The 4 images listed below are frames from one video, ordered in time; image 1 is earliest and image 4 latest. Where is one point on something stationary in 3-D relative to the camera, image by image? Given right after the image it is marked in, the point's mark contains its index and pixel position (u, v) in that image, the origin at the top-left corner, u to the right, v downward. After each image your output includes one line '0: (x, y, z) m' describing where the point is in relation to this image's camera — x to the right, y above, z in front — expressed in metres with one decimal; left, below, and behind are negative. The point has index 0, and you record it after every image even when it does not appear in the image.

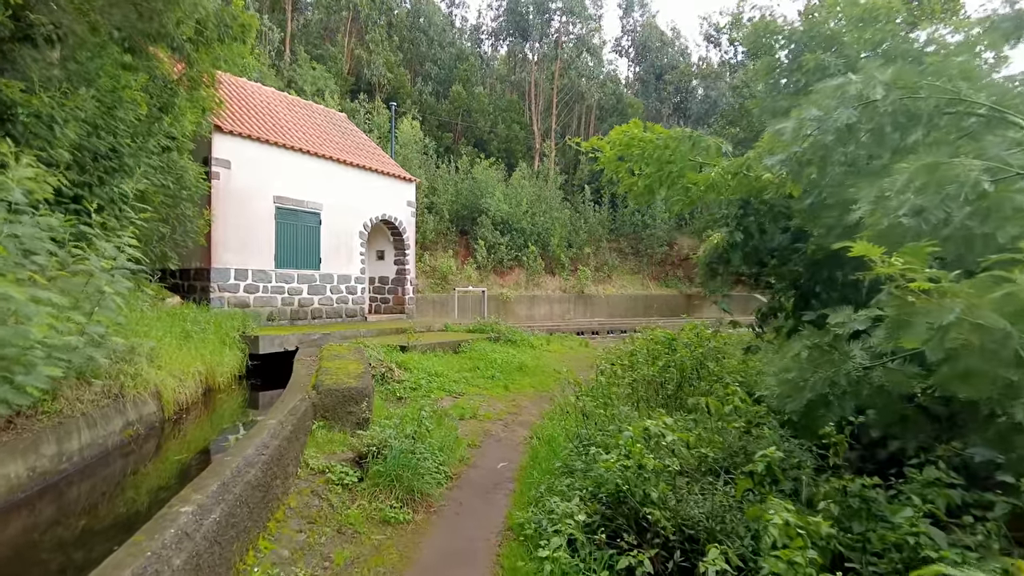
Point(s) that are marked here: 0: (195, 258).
0: (-4.7, +0.4, +9.9) m
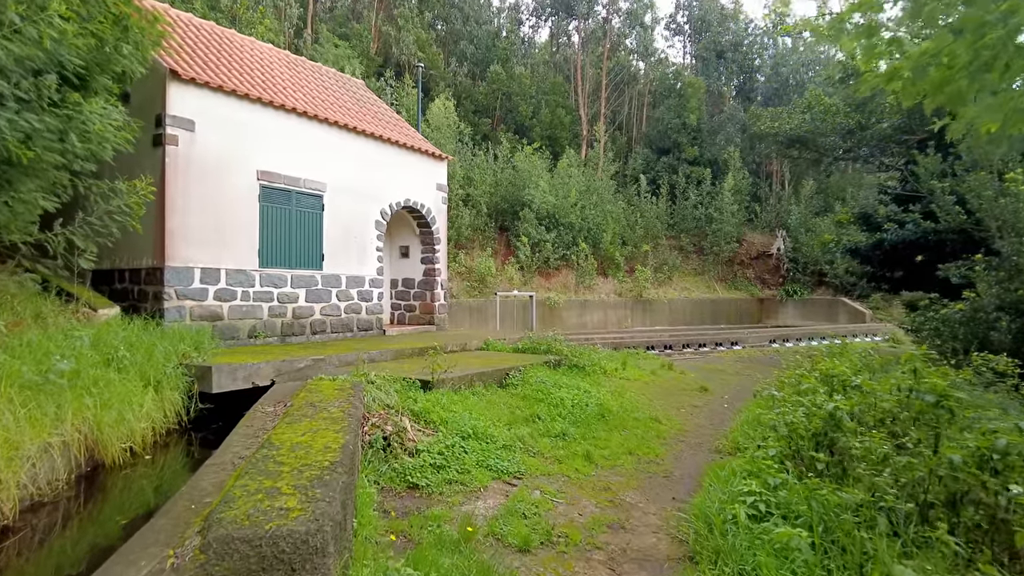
0: (-4.0, +0.4, +7.2) m
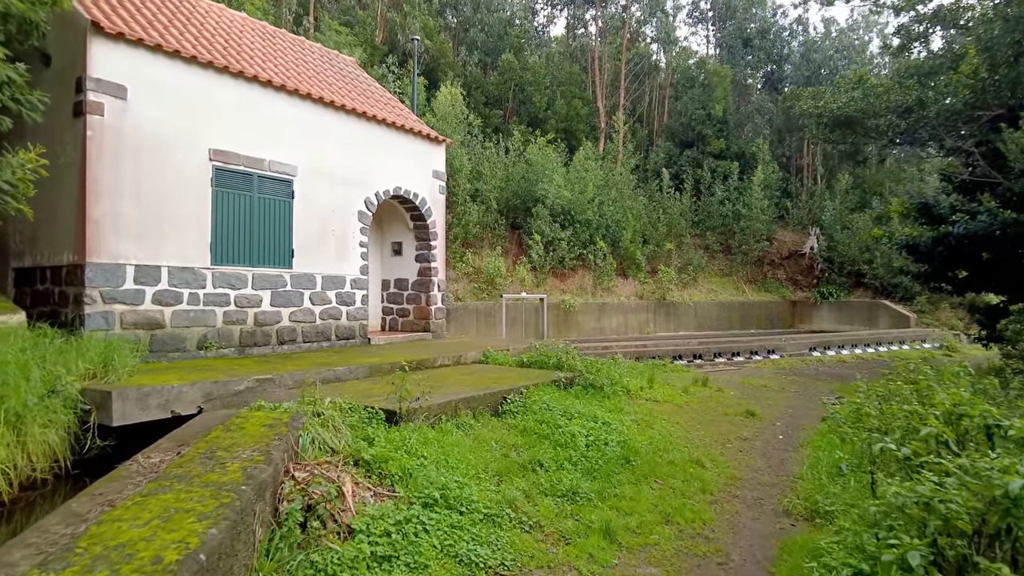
0: (-4.0, +0.4, +5.9) m
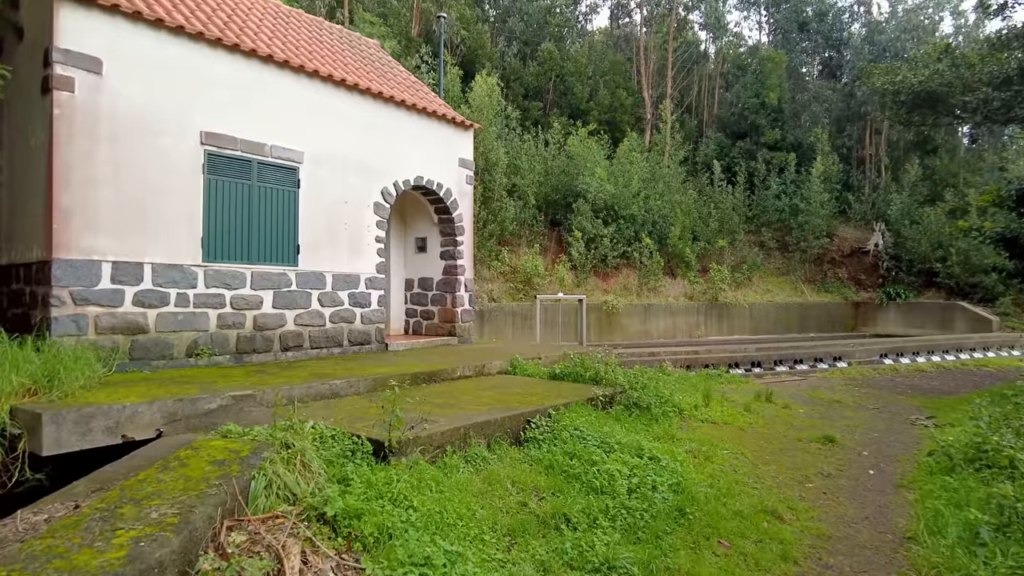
0: (-3.8, +0.4, +5.2) m
